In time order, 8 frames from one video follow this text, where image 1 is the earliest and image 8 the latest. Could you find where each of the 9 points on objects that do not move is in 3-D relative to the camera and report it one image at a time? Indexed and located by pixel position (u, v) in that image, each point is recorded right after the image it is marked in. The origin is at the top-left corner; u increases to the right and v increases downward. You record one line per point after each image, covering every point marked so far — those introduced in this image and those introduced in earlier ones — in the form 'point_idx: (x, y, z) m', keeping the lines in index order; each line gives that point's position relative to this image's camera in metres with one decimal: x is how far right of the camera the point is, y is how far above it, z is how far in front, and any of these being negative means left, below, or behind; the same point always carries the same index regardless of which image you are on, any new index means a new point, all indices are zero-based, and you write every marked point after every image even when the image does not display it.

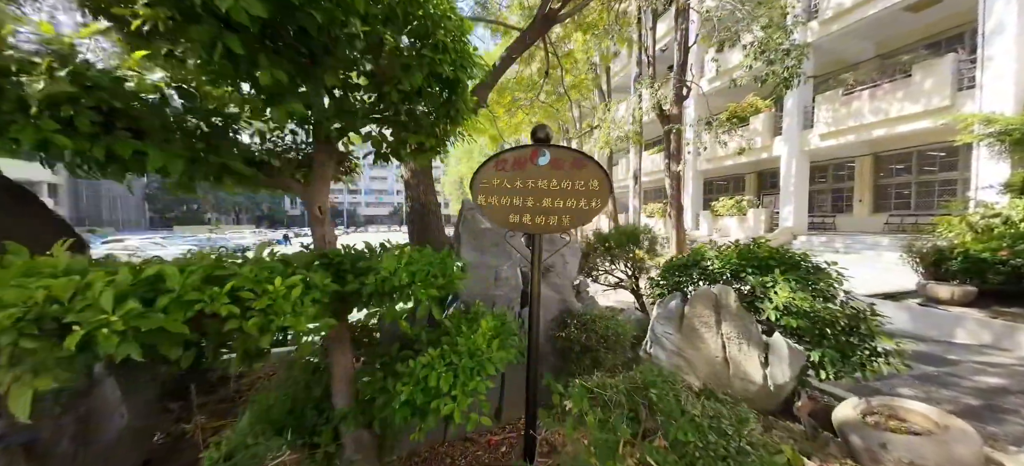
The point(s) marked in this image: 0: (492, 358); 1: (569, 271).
0: (-0.1, -0.7, +2.3) m
1: (+0.6, -0.5, +4.4) m
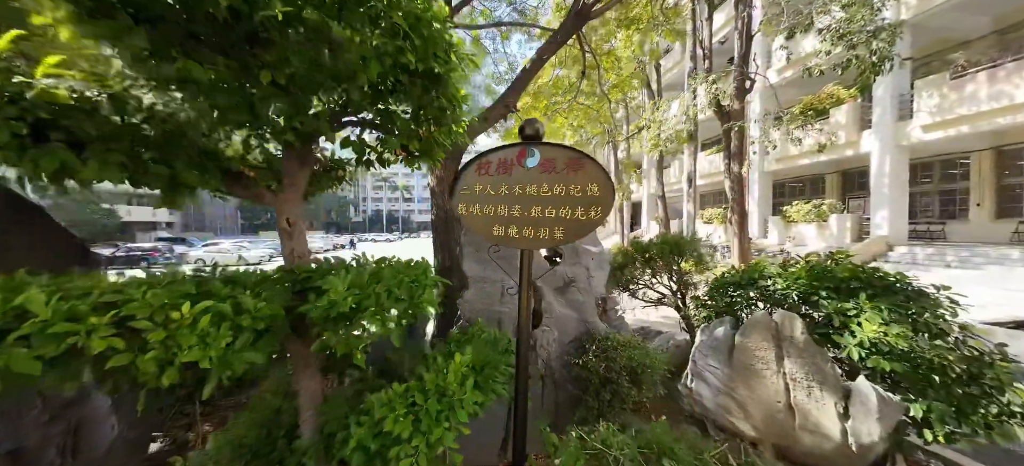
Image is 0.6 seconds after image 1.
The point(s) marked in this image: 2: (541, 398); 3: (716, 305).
0: (-0.2, -0.8, +1.9) m
1: (+0.8, -0.6, +3.9) m
2: (+0.3, -1.3, +3.1) m
3: (+2.2, -0.8, +4.0) m
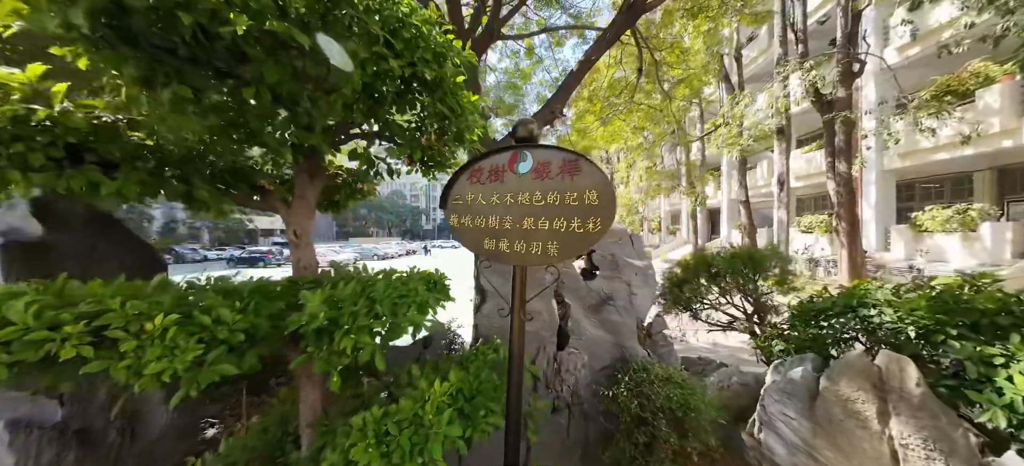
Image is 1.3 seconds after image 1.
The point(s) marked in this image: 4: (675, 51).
0: (-0.3, -0.8, +1.6) m
1: (+1.1, -0.7, +3.4) m
2: (+0.4, -1.4, +2.7) m
3: (+2.5, -0.9, +3.3) m
4: (+2.8, +3.1, +6.5) m
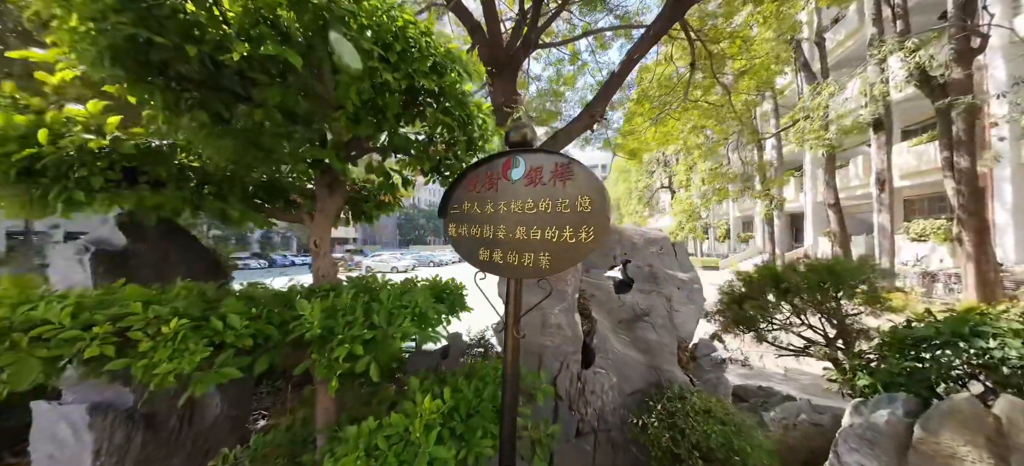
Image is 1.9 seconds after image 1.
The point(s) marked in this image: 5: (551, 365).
0: (-0.3, -0.9, +1.6) m
1: (+1.4, -0.8, +3.1) m
2: (+0.5, -1.5, +2.5) m
3: (+2.7, -1.0, +2.7) m
4: (+3.5, +3.0, +5.9) m
5: (+0.3, -0.9, +2.5) m
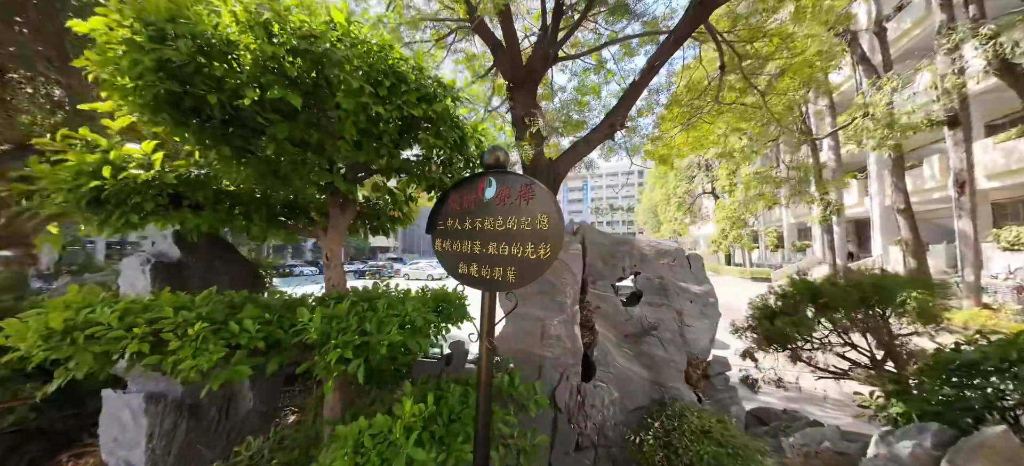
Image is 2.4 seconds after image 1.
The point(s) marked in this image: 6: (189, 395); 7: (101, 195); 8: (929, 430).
0: (-0.5, -1.0, +1.6) m
1: (+1.4, -0.9, +3.0) m
2: (+0.5, -1.6, +2.5) m
3: (+2.7, -1.1, +2.5) m
4: (+3.8, +2.8, +5.7) m
5: (+0.3, -0.9, +2.5) m
6: (-2.1, -1.1, +2.5) m
7: (-2.1, +0.2, +2.0) m
8: (+2.5, -1.2, +2.3) m
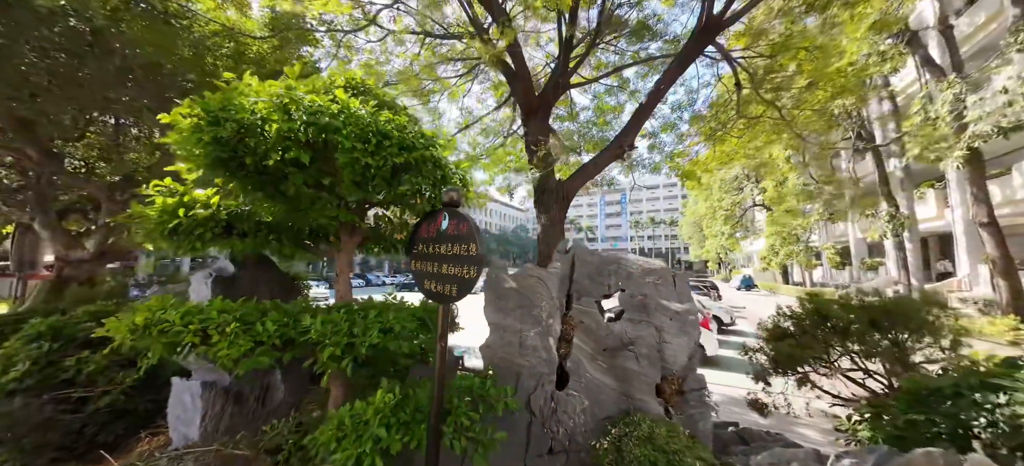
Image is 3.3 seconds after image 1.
0: (-0.7, -1.1, +2.0) m
1: (+1.3, -1.0, +3.1) m
2: (+0.3, -1.7, +2.7) m
3: (+2.5, -1.2, +2.5) m
4: (+4.0, +2.6, +5.7) m
5: (+0.1, -1.1, +2.8) m
6: (-2.2, -1.2, +3.1) m
7: (-2.3, 0.0, +2.6) m
8: (+2.3, -1.3, +2.3) m
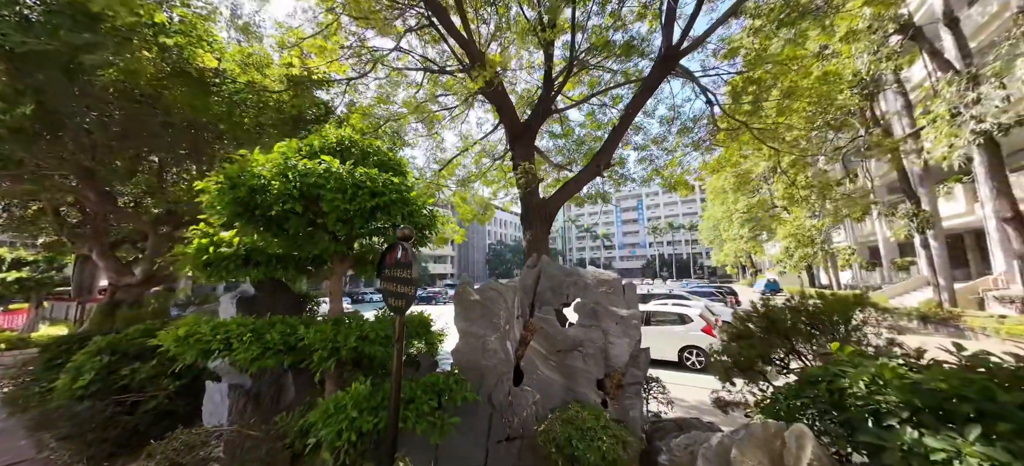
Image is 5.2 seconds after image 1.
0: (-1.1, -1.3, +2.7) m
1: (+1.0, -1.2, +3.6) m
2: (0.0, -1.9, +3.3) m
3: (+2.1, -1.3, +2.9) m
4: (+3.7, +2.4, +6.1) m
5: (-0.2, -1.3, +3.3) m
6: (-2.6, -1.5, +3.8) m
7: (-2.7, -0.2, +3.3) m
8: (+1.9, -1.4, +2.8) m
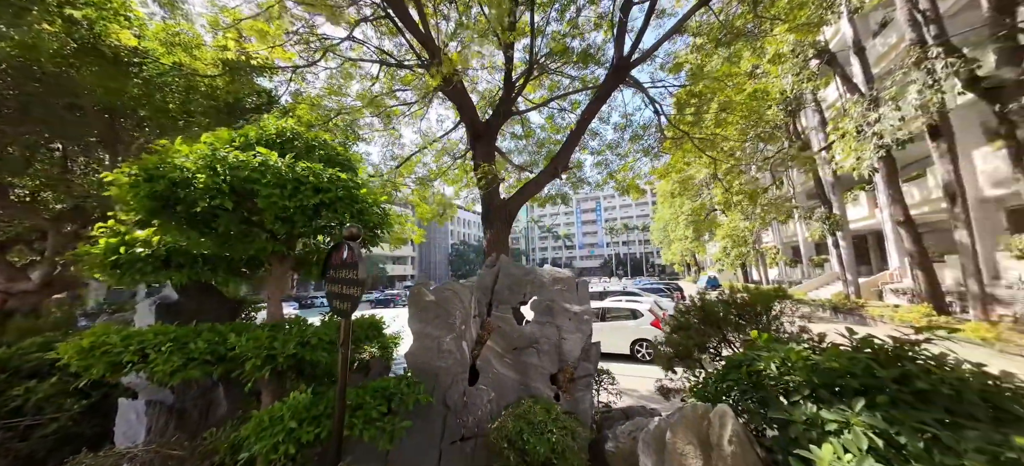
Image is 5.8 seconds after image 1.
0: (-1.4, -1.3, +2.5) m
1: (+0.5, -1.2, +3.7) m
2: (-0.4, -1.9, +3.2) m
3: (+1.8, -1.3, +3.2) m
4: (+3.0, +2.4, +6.5) m
5: (-0.6, -1.3, +3.3) m
6: (-3.0, -1.5, +3.5) m
7: (-3.1, -0.2, +3.0) m
8: (+1.6, -1.4, +3.0) m
